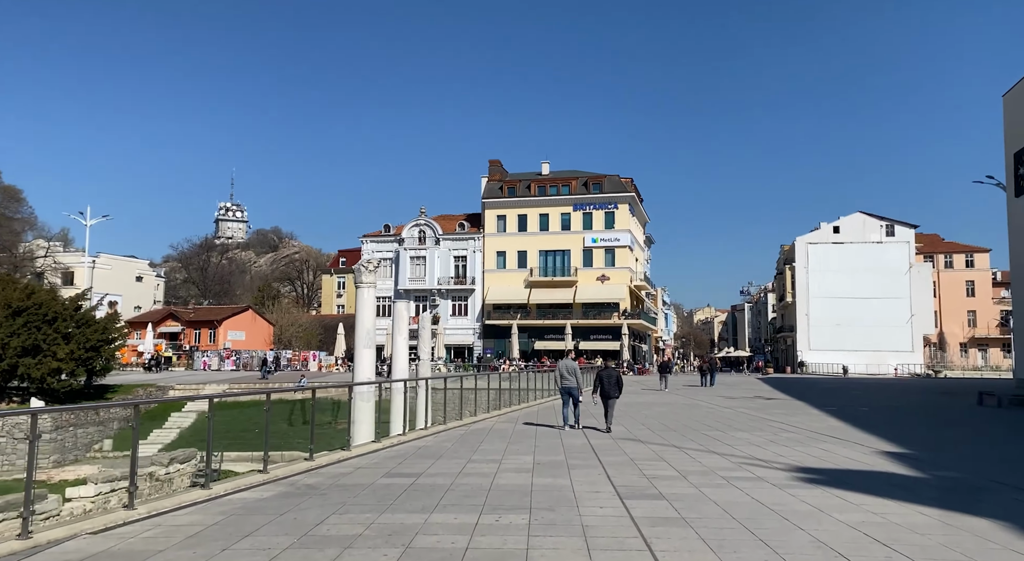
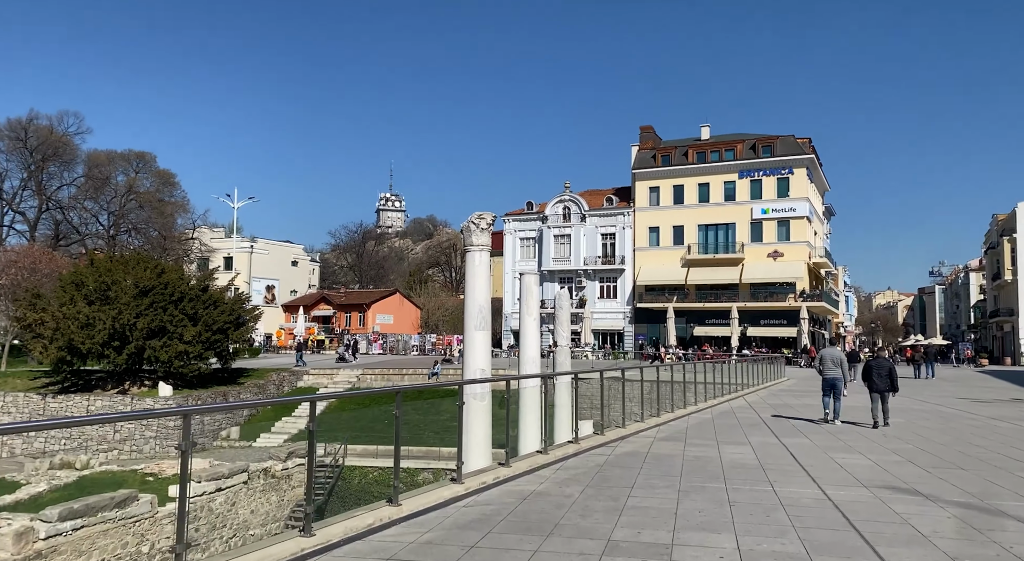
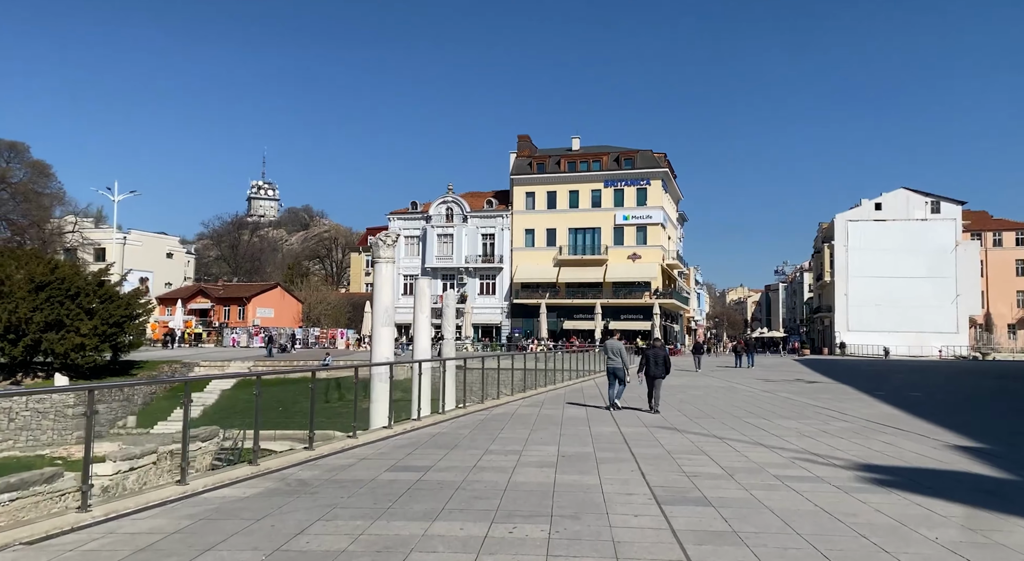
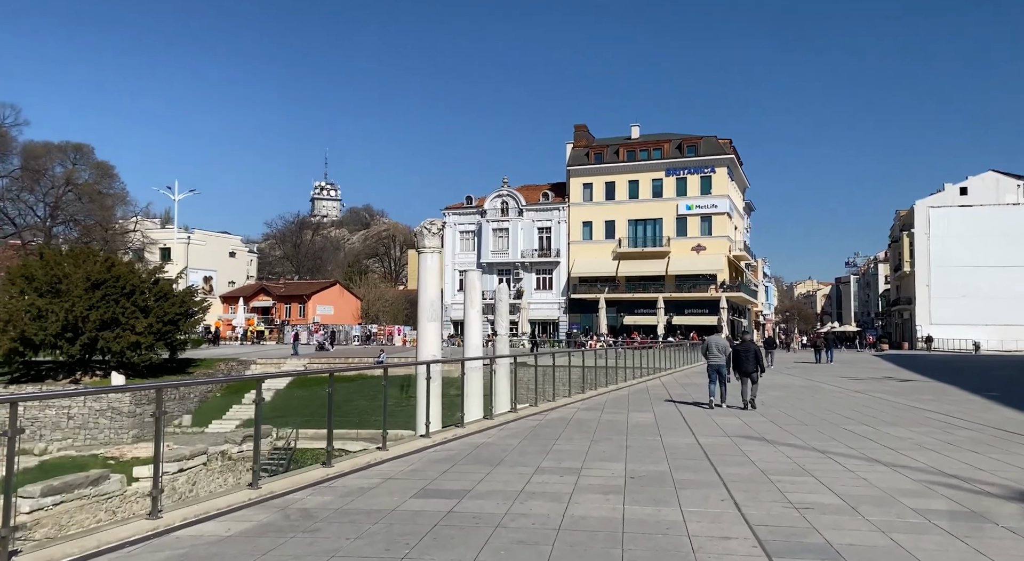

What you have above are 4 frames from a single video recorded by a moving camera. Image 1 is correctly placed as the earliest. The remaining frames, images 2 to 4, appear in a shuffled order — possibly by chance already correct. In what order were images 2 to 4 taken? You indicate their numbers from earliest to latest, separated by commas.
3, 4, 2
